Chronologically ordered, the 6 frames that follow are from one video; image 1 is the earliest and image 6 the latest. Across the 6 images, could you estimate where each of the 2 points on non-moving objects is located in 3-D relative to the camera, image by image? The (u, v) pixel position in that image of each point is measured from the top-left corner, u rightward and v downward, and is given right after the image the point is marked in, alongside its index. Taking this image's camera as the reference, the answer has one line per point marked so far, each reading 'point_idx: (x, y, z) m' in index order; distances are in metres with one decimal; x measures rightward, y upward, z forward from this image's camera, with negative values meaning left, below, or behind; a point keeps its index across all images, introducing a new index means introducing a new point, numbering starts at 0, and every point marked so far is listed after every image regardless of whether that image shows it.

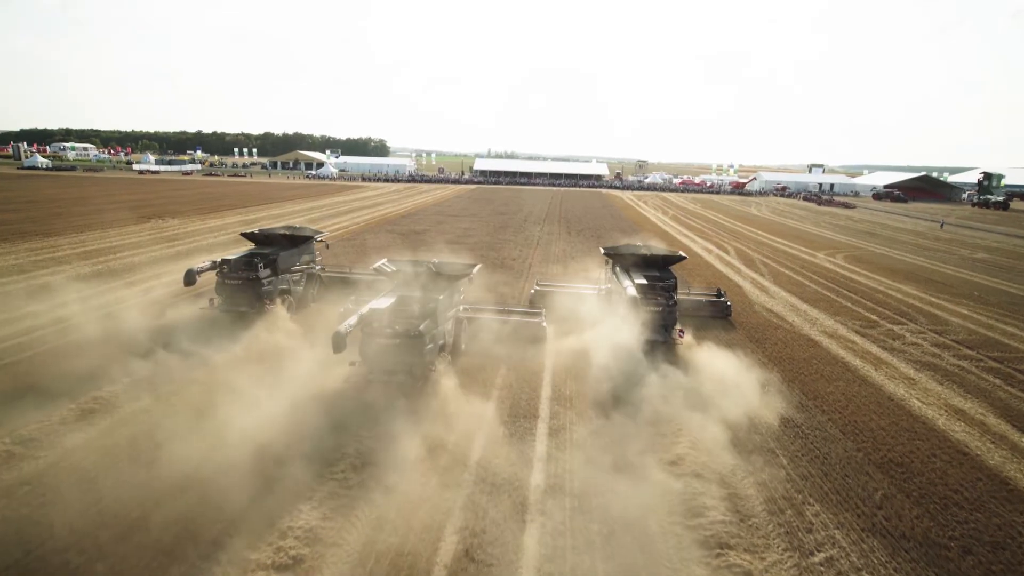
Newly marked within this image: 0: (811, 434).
0: (+4.9, -2.4, +9.5) m
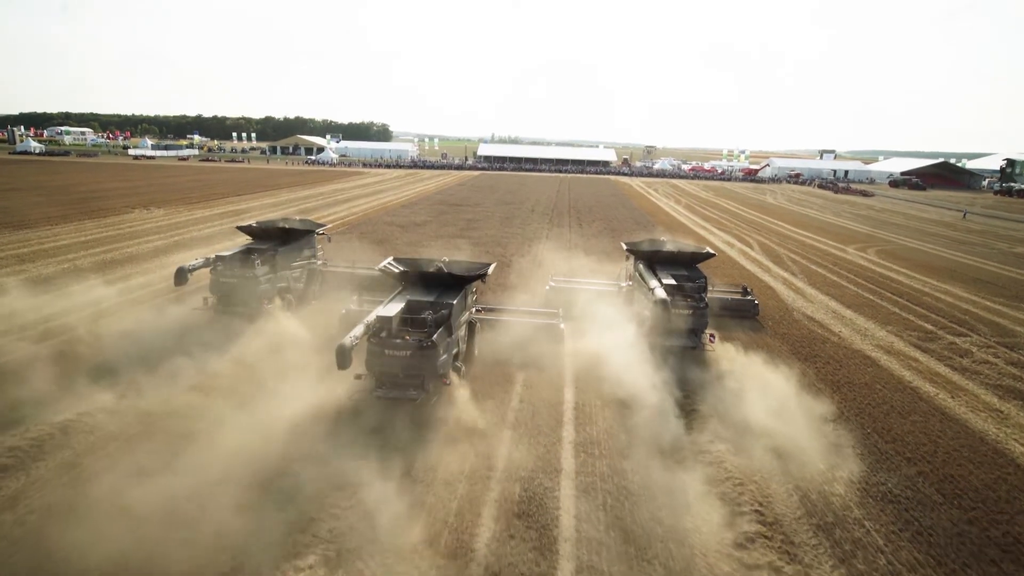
0: (+5.1, -2.8, +7.6) m
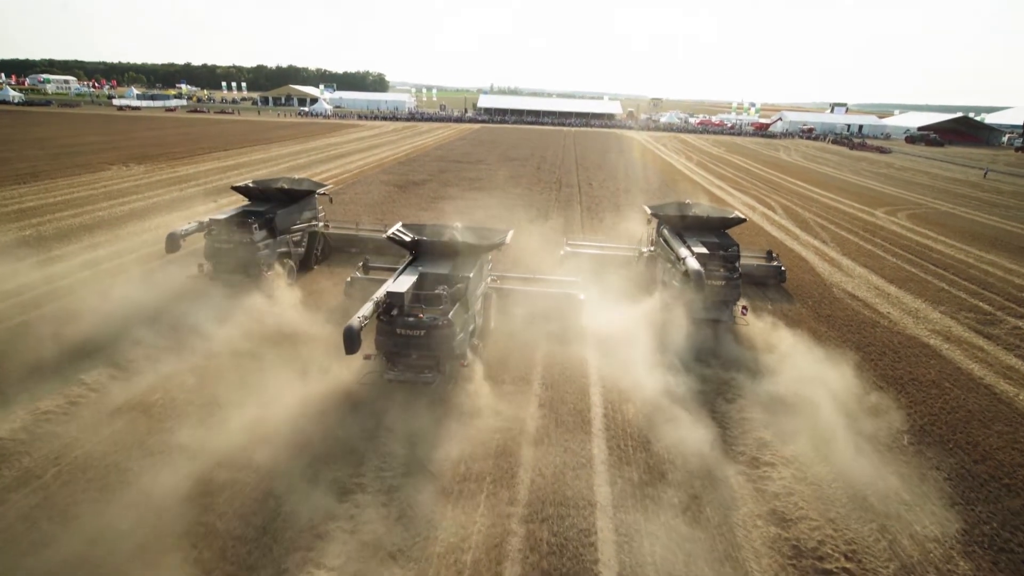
0: (+5.4, -2.8, +6.3) m
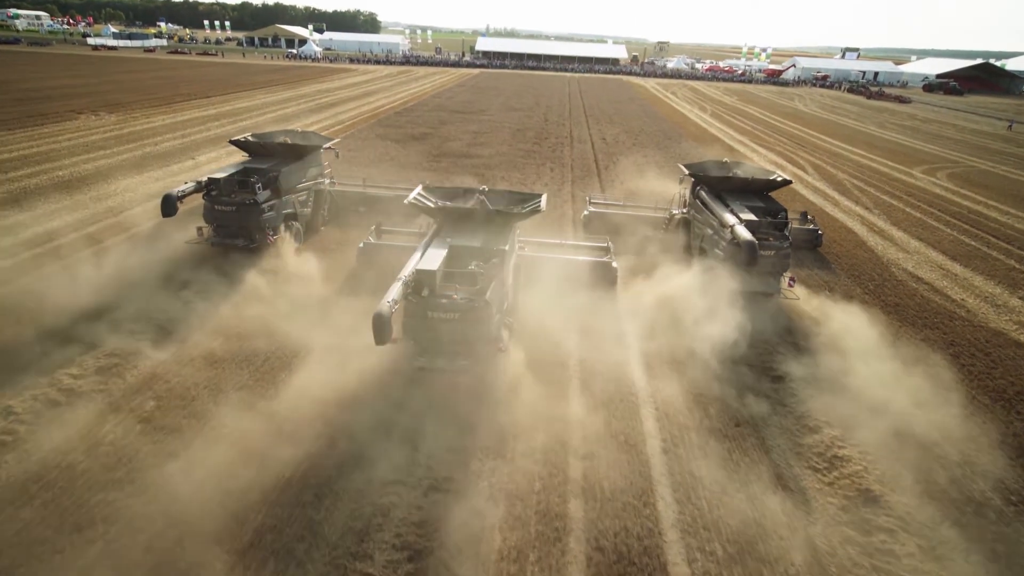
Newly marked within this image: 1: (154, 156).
0: (+5.9, -3.0, +4.8) m
1: (-12.1, +4.4, +19.5) m
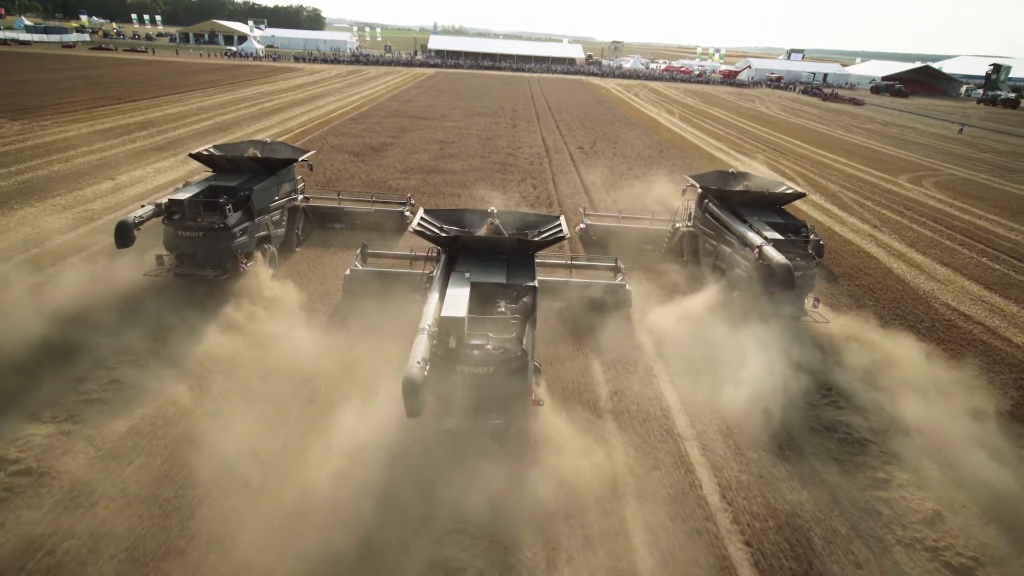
0: (+6.6, -3.9, +3.1) m
1: (-12.7, +3.1, +16.4) m
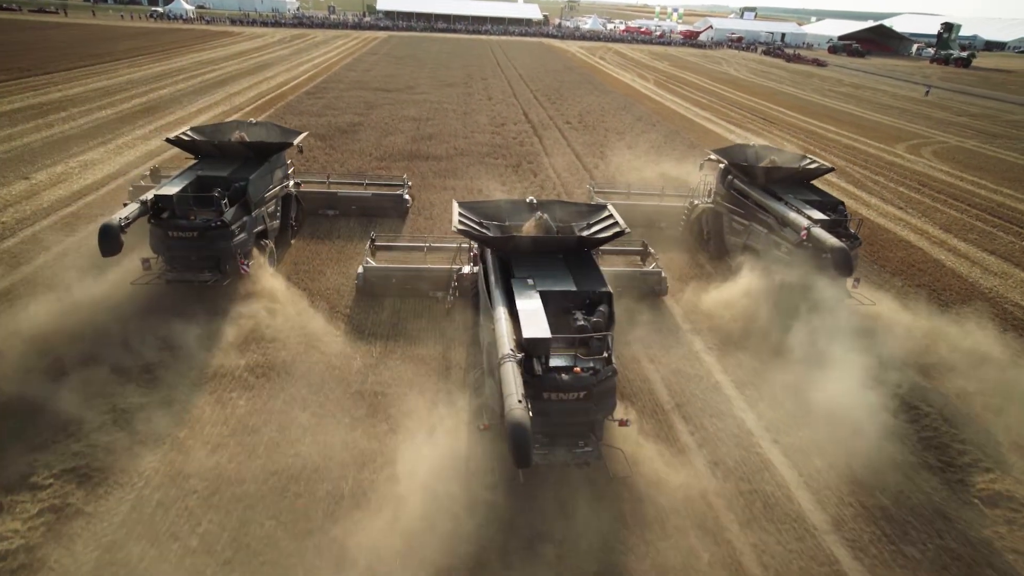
0: (+7.8, -4.5, +2.0) m
1: (-12.7, +2.5, +13.3) m
